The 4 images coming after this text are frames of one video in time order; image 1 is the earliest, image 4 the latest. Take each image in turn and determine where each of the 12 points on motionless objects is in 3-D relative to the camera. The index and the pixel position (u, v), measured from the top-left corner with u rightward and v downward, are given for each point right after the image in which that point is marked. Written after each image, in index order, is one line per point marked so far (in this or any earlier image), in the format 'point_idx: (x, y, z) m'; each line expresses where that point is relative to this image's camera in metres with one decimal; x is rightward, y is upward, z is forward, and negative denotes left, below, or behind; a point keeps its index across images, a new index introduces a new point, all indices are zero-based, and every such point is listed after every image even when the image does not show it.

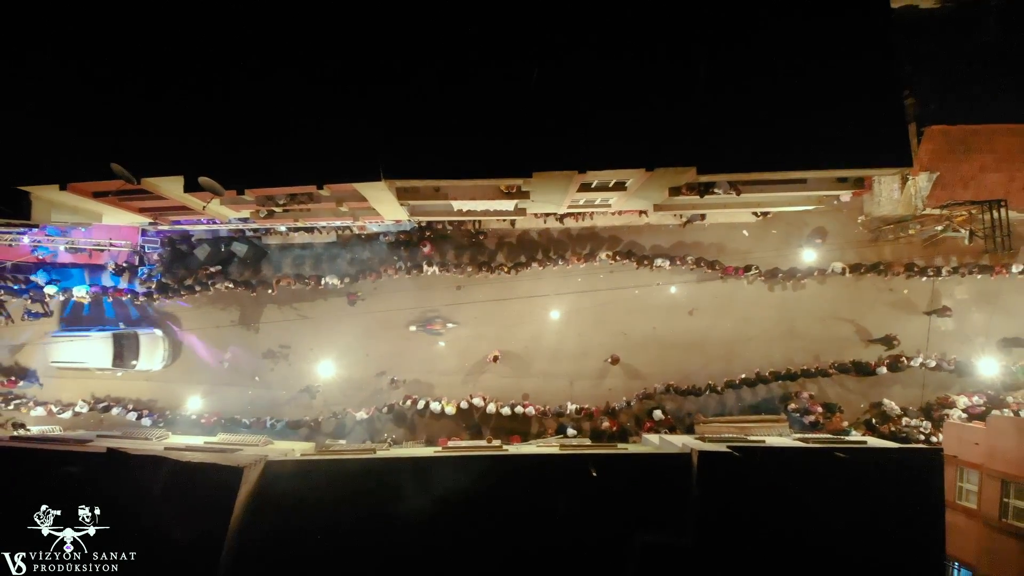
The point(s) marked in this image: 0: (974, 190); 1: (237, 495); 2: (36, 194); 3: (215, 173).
0: (+12.8, +2.7, +13.2) m
1: (-6.1, -4.6, +10.6) m
2: (-10.9, +2.2, +11.1) m
3: (-6.4, +2.5, +10.4) m
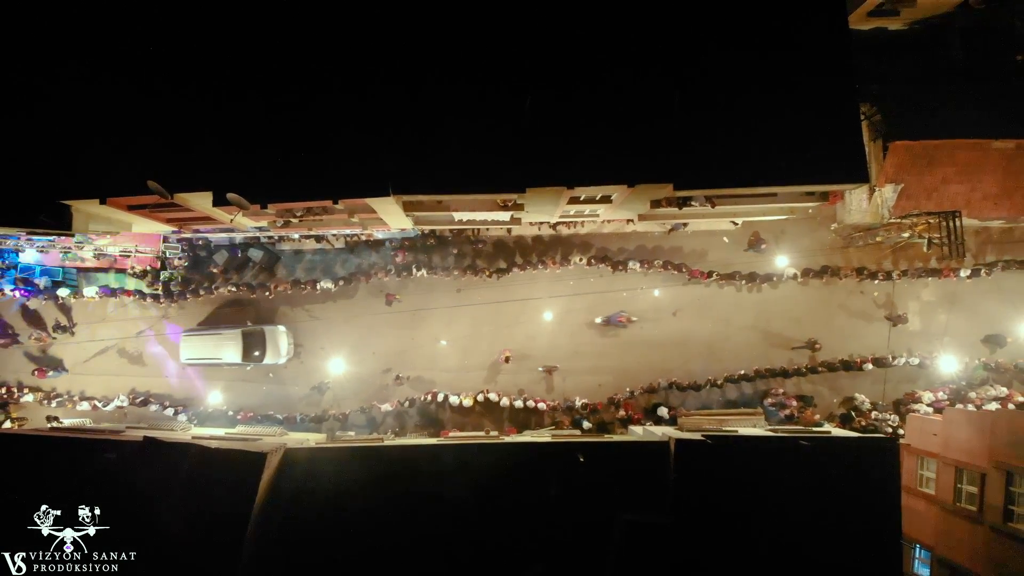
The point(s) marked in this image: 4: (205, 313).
0: (+12.7, +2.6, +14.3) m
1: (-6.2, -4.7, +11.8) m
2: (-11.0, +2.1, +12.2) m
3: (-6.5, +2.4, +11.5) m
4: (-11.1, -0.9, +17.3) m
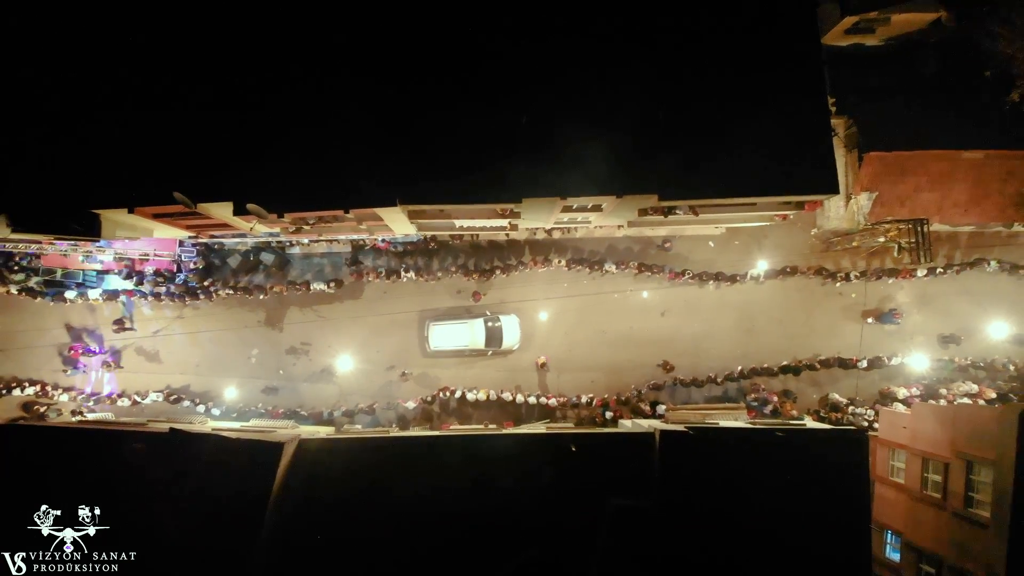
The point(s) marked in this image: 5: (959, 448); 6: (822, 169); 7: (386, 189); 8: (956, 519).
0: (+12.6, +2.5, +15.2) m
1: (-6.3, -4.8, +12.7) m
2: (-11.1, +2.0, +13.1) m
3: (-6.6, +2.3, +12.5) m
4: (-11.2, -1.0, +18.3) m
5: (+12.1, -4.3, +13.0) m
6: (+8.0, +3.1, +12.4) m
7: (-3.2, +2.5, +12.3) m
8: (+11.8, -6.1, +12.7) m
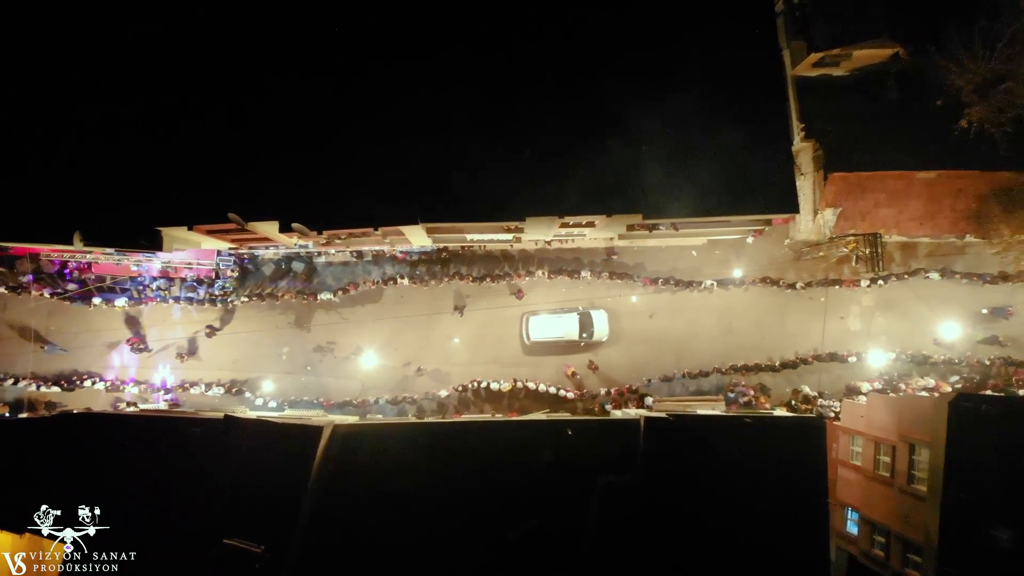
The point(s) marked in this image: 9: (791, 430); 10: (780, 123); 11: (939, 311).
0: (+12.7, +2.3, +17.2) m
1: (-6.1, -4.9, +14.7) m
2: (-11.0, +1.8, +15.2) m
3: (-6.5, +2.1, +14.5) m
4: (-11.0, -1.2, +20.3) m
5: (+12.3, -4.5, +15.0) m
6: (+8.1, +2.9, +14.3) m
7: (-3.1, +2.4, +14.4) m
8: (+11.9, -6.3, +14.7) m
9: (+8.6, -4.4, +14.9) m
10: (+8.3, +5.0, +14.7) m
11: (+17.1, -0.9, +19.3) m
